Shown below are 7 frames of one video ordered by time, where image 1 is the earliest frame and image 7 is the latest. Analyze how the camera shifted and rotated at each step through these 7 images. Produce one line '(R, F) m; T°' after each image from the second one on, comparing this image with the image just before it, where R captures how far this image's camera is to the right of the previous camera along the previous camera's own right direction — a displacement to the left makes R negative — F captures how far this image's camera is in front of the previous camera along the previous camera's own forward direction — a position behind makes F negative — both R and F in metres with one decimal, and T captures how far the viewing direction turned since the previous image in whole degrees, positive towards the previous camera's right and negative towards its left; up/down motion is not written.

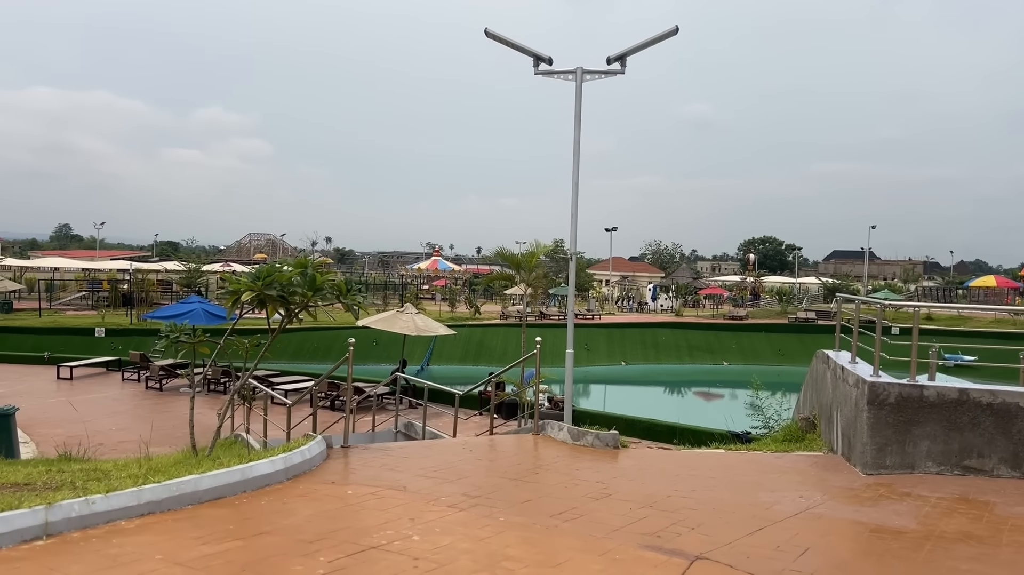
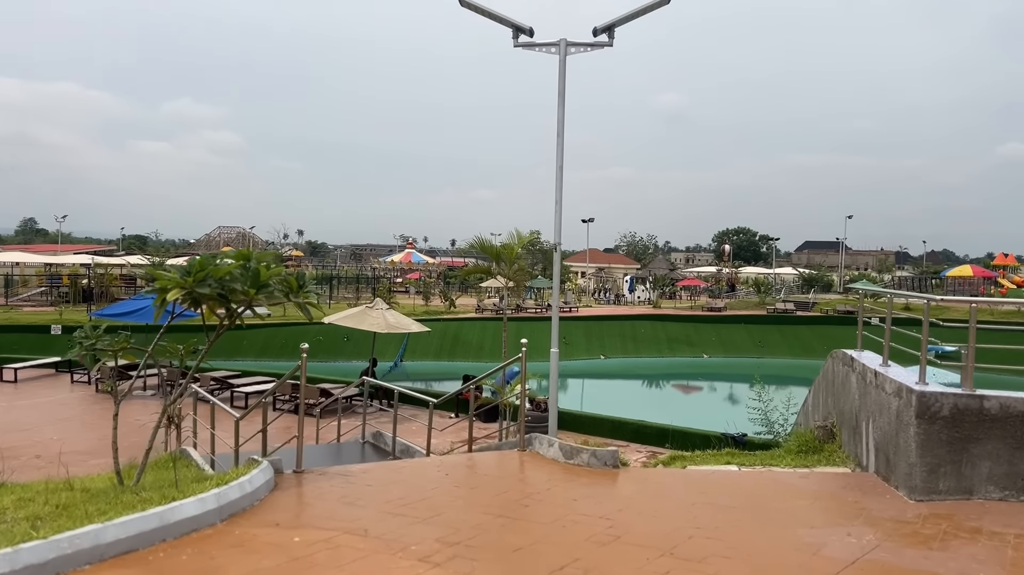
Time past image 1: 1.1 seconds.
(0.0, +0.8) m; +2°
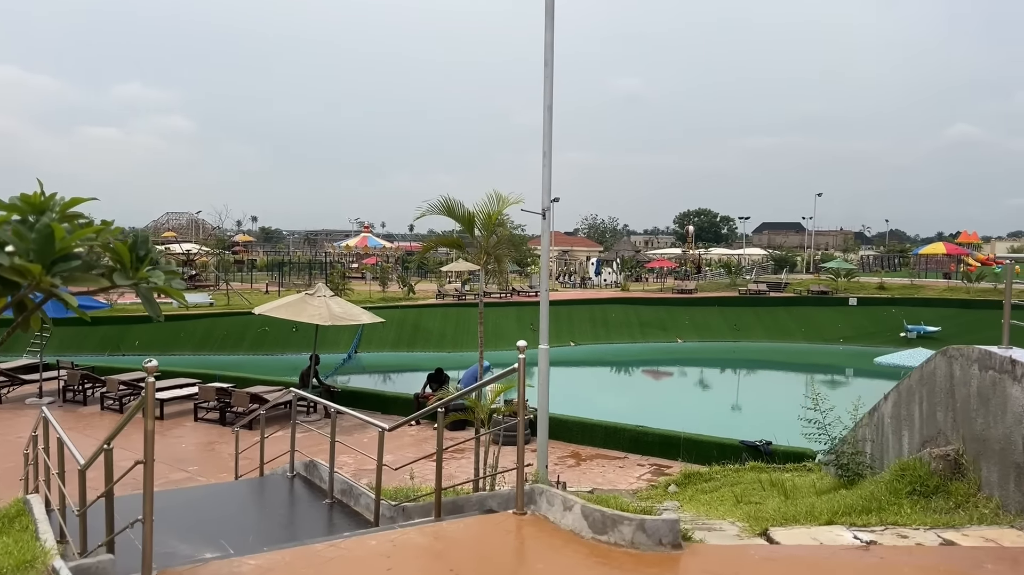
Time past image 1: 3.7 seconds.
(-0.1, +2.0) m; +3°
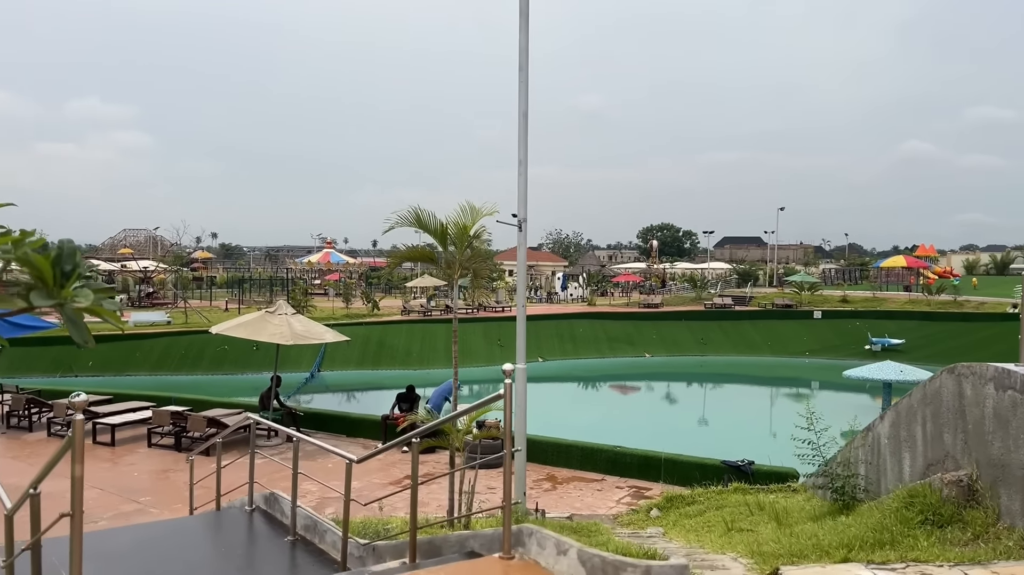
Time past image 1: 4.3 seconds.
(-0.1, +0.4) m; +2°
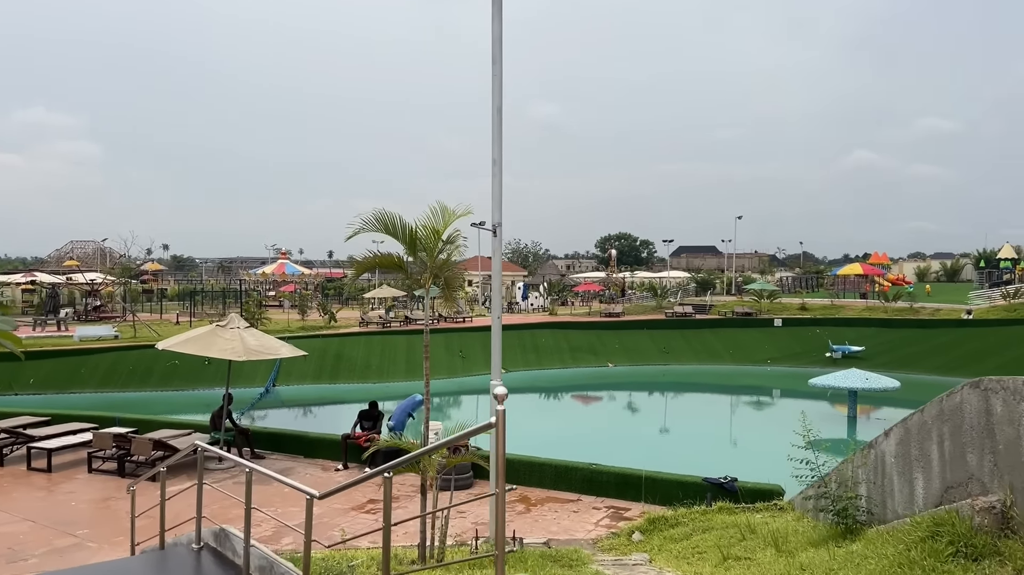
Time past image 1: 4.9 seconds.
(-0.1, +0.5) m; +3°
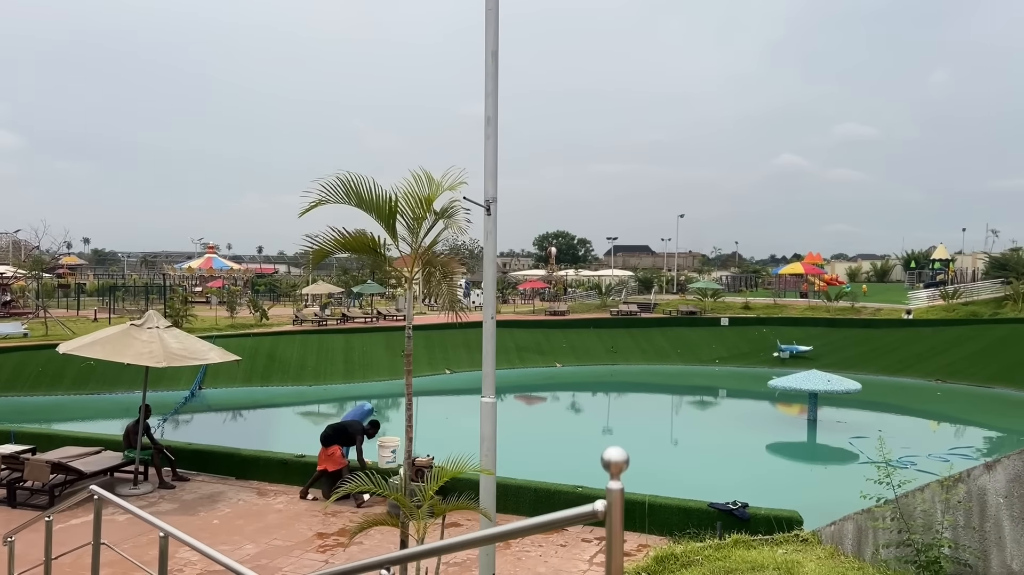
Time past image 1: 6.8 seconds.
(-0.3, +1.2) m; +4°
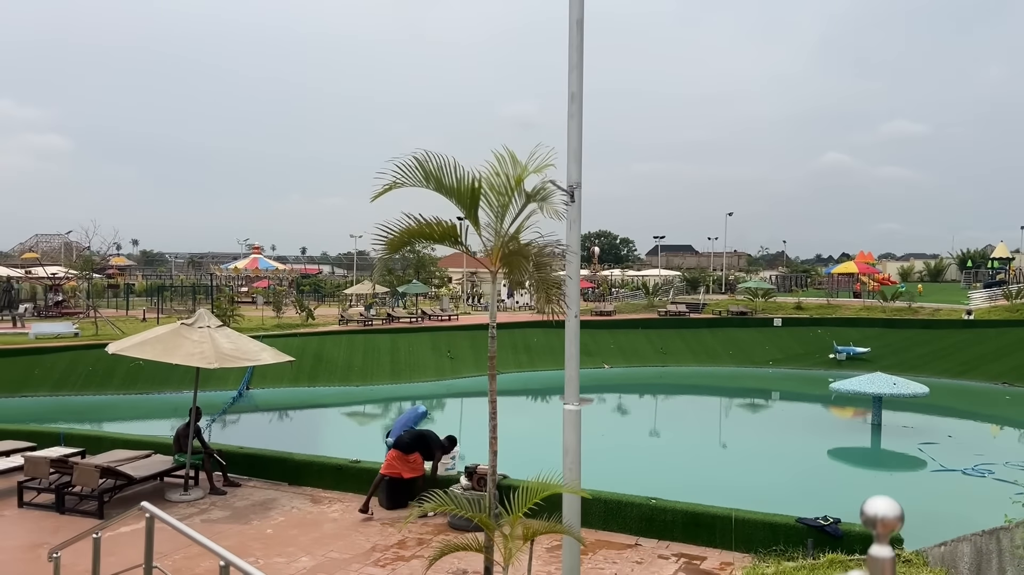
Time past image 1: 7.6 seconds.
(-0.2, +0.4) m; -3°
